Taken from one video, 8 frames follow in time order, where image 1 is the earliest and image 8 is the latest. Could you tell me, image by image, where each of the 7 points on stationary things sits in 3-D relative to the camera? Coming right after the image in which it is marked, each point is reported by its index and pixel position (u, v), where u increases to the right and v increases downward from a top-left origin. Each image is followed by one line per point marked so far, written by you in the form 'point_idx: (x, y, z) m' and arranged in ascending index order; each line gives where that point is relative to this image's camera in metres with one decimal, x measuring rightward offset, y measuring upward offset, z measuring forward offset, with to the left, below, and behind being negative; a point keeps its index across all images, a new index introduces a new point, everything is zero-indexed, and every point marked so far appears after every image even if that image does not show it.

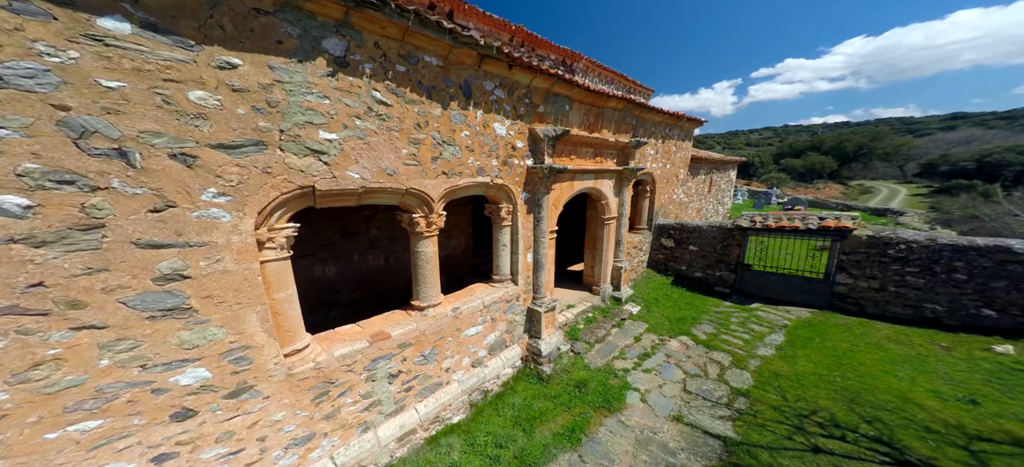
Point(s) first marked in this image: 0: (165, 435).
0: (-2.3, -1.4, +1.8) m
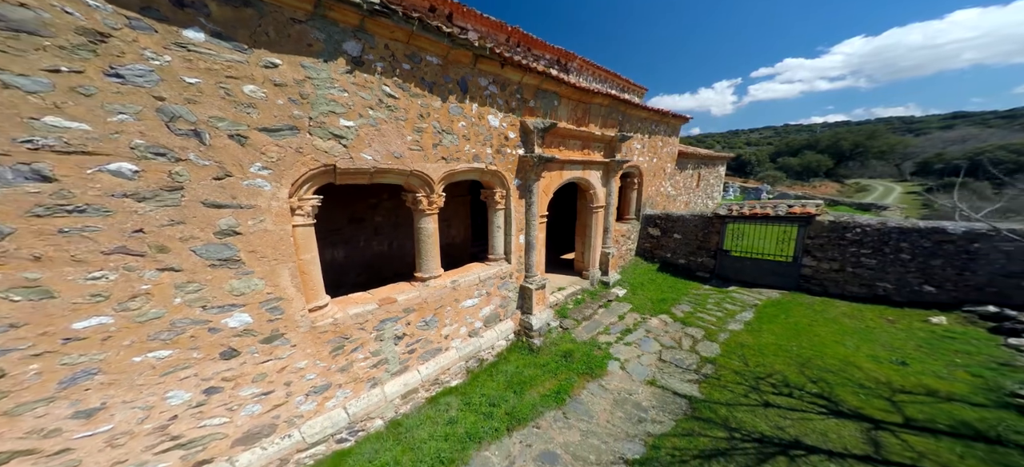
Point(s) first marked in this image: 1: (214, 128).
0: (-2.5, -1.2, +2.3) m
1: (-2.1, +0.8, +1.9) m
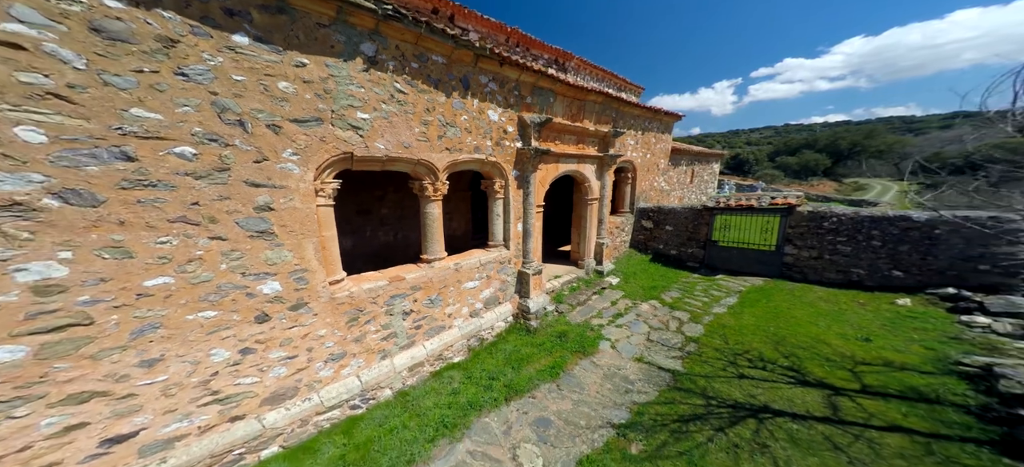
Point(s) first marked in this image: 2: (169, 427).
0: (-2.5, -1.0, +2.6) m
1: (-2.1, +1.0, +2.3) m
2: (-3.0, -1.8, +2.3) m
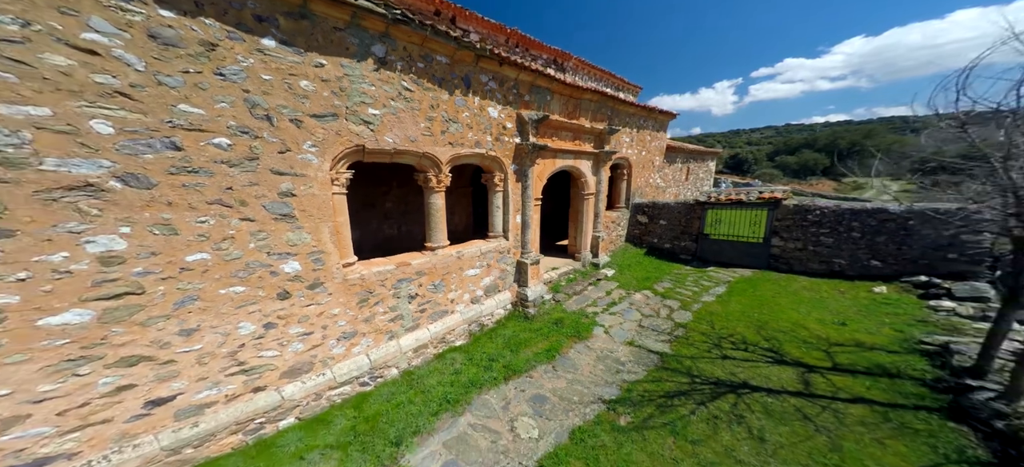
0: (-2.5, -0.8, +2.9) m
1: (-2.2, +1.1, +2.6) m
2: (-3.0, -1.6, +2.6) m
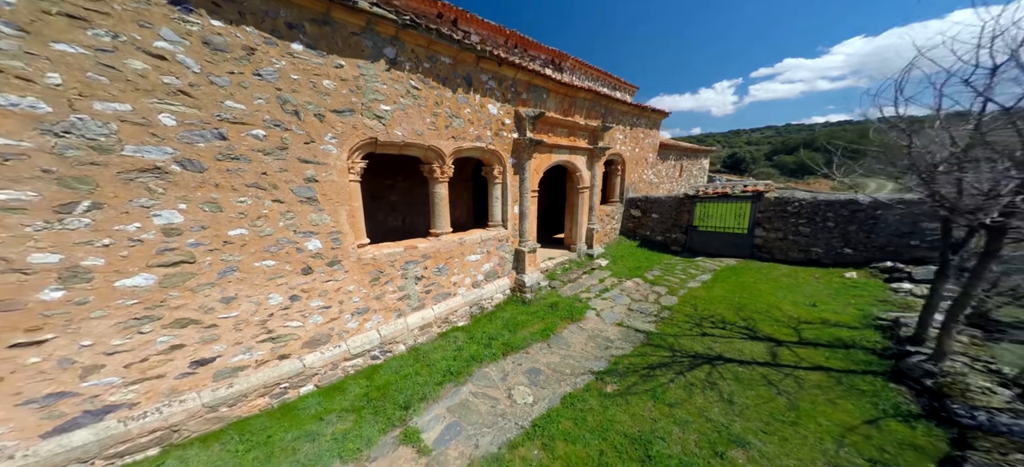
0: (-2.6, -0.6, +3.3) m
1: (-2.2, +1.3, +2.9) m
2: (-3.0, -1.4, +3.0) m
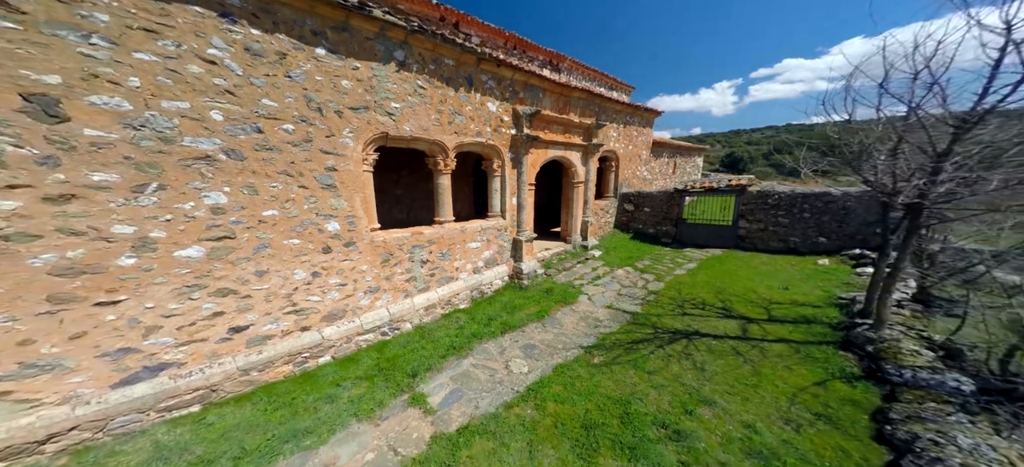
0: (-2.6, -0.4, +3.7) m
1: (-2.2, +1.5, +3.3) m
2: (-3.1, -1.2, +3.5) m
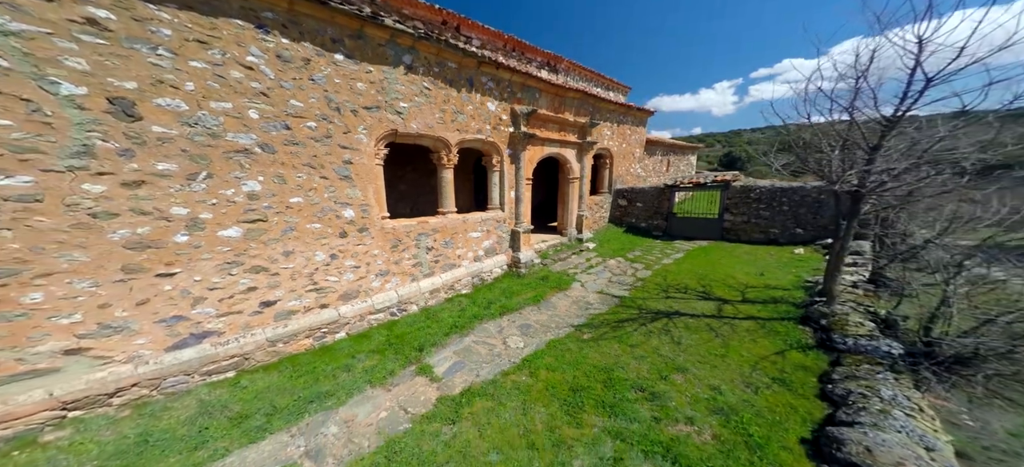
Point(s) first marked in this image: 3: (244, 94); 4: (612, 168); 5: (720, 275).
0: (-2.7, -0.2, +4.1) m
1: (-2.3, +1.7, +3.7) m
2: (-3.1, -1.0, +3.9) m
3: (-2.9, +1.5, +3.0) m
4: (+3.3, +2.2, +9.0) m
5: (+4.4, -0.9, +5.8) m
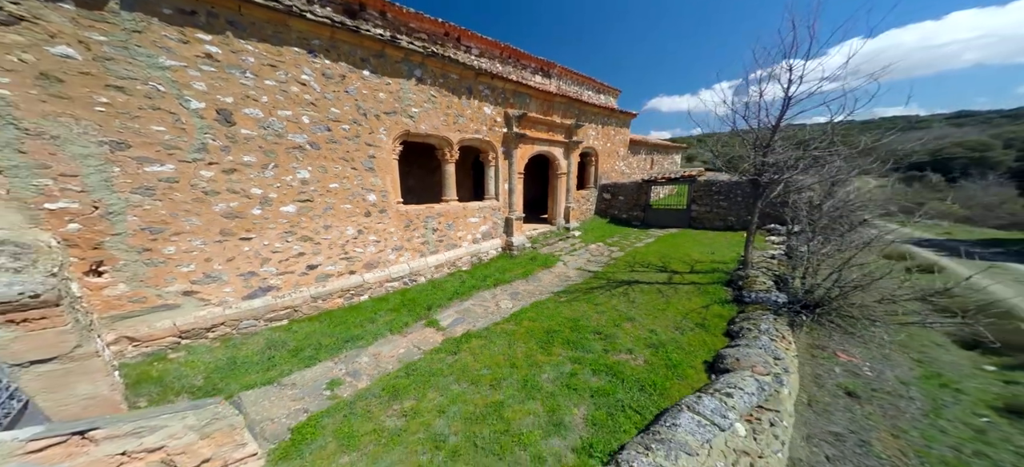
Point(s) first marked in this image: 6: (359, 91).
0: (-2.9, +0.2, +5.2) m
1: (-2.4, +2.1, +4.7) m
2: (-3.3, -0.6, +4.9) m
3: (-3.1, +1.9, +4.0) m
4: (+3.1, +2.6, +10.0) m
5: (+4.2, -0.6, +6.9) m
6: (-2.5, +2.3, +4.5) m
